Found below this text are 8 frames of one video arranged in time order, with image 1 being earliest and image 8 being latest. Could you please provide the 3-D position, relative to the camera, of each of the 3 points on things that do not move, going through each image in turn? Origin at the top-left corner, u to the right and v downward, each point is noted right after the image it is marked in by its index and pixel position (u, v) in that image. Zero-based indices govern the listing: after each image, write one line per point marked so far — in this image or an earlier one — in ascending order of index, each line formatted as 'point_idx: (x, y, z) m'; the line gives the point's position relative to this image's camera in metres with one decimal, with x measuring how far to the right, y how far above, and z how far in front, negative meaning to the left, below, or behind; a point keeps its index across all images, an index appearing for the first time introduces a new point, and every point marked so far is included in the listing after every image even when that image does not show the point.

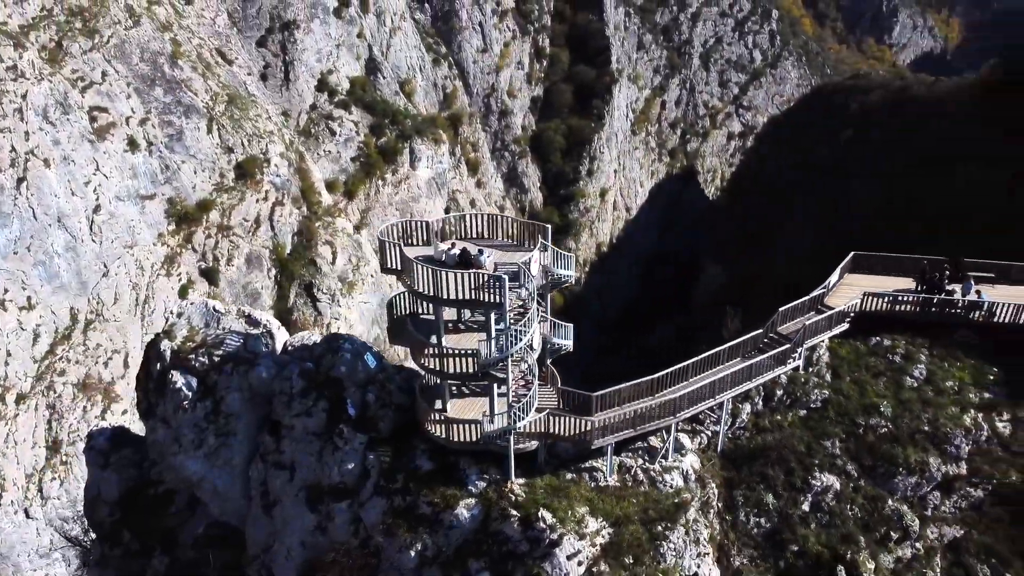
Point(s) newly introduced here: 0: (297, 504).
0: (-3.9, -3.9, +14.6) m
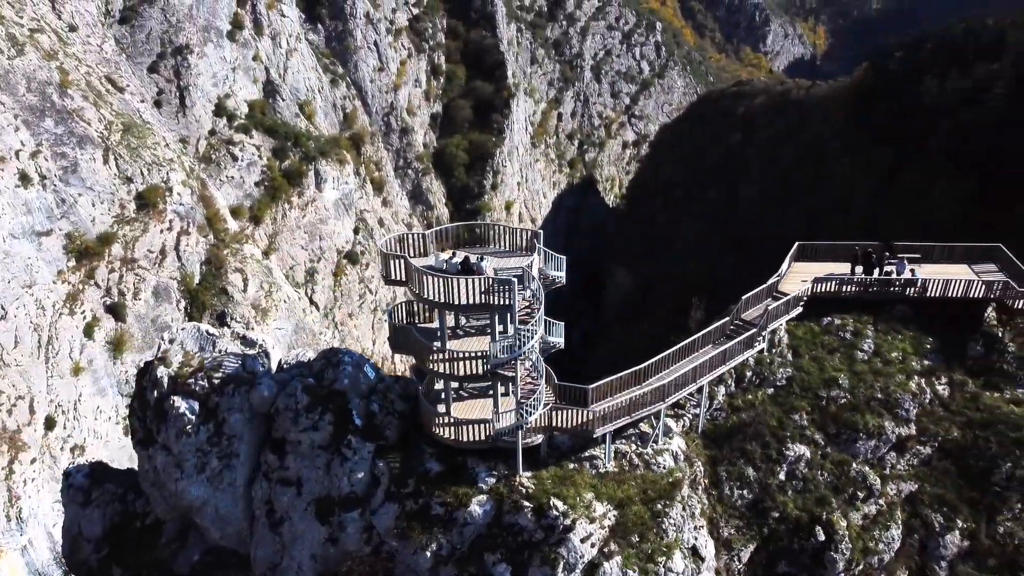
0: (-3.8, -4.2, +14.9) m
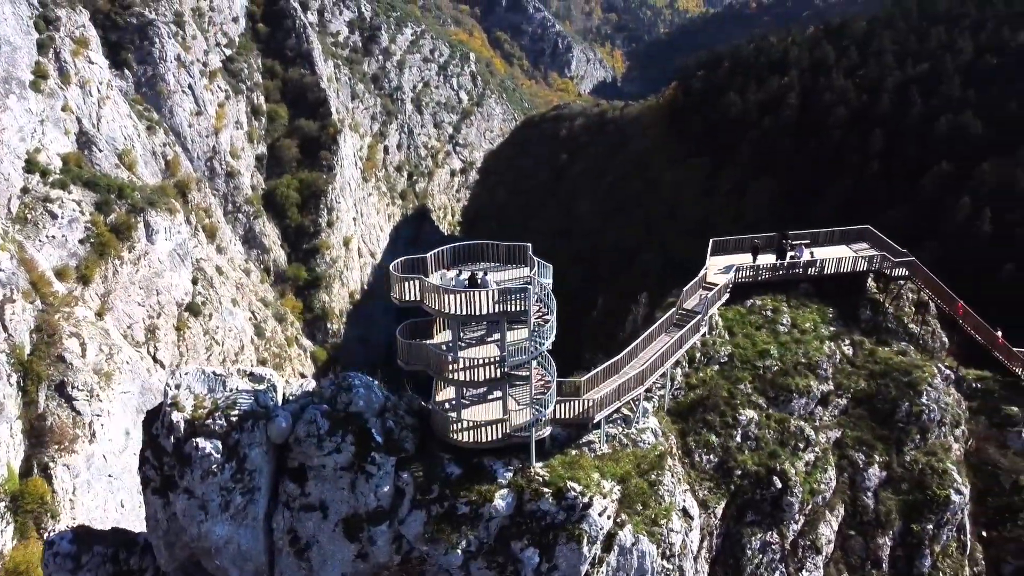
0: (-3.4, -4.8, +15.5) m
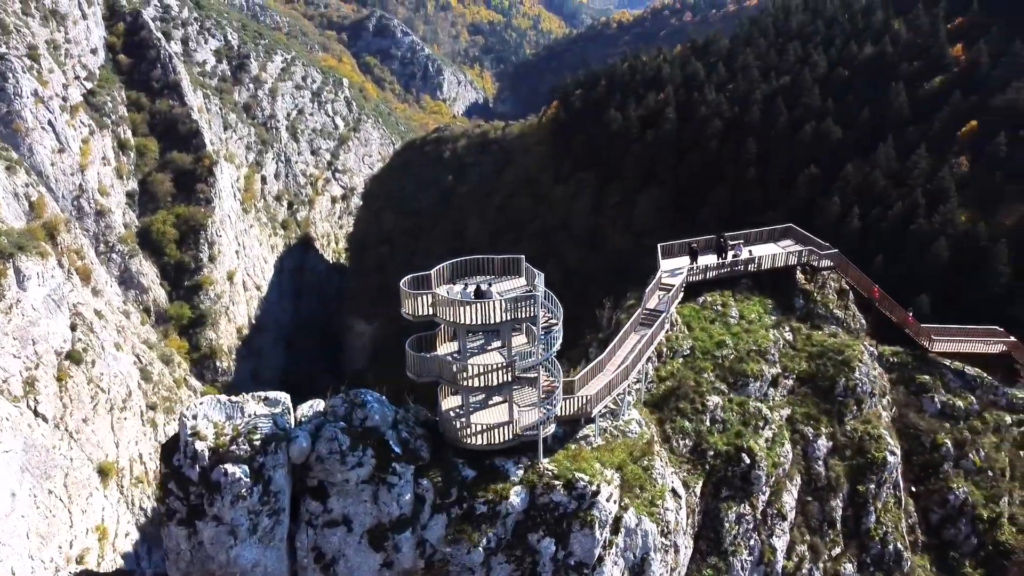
0: (-3.0, -5.2, +16.1) m
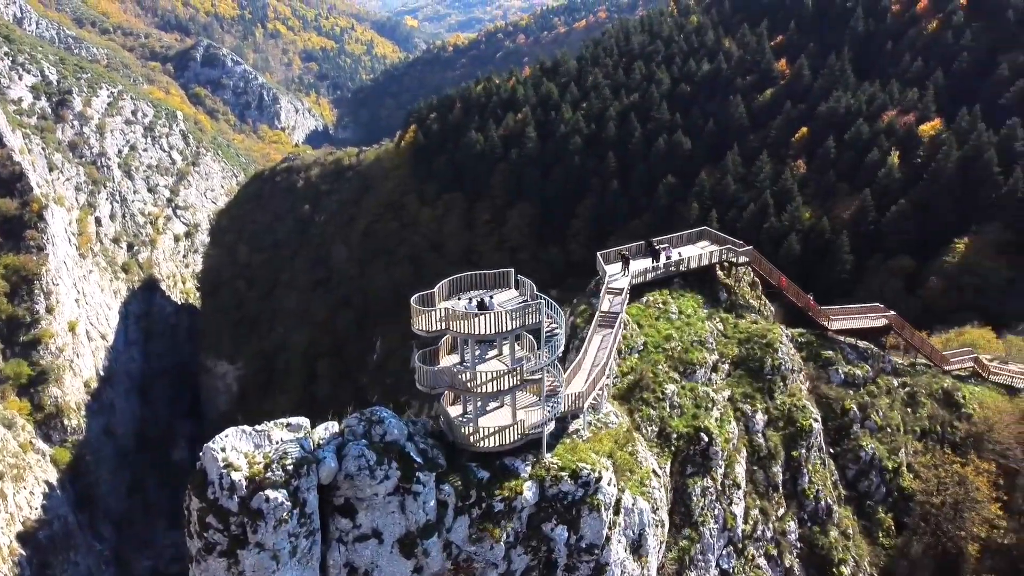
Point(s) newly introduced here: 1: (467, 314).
0: (-2.4, -5.6, +16.9) m
1: (-1.0, -0.6, +16.9) m
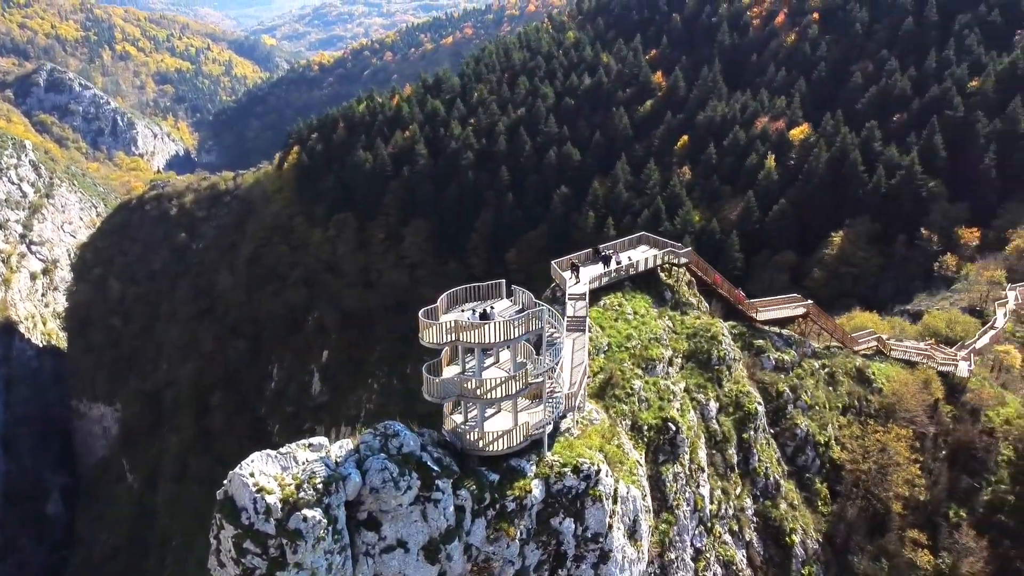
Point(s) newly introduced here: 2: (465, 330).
0: (-2.0, -6.0, +17.5) m
1: (-0.9, -0.9, +17.8) m
2: (-1.0, -0.9, +18.0) m
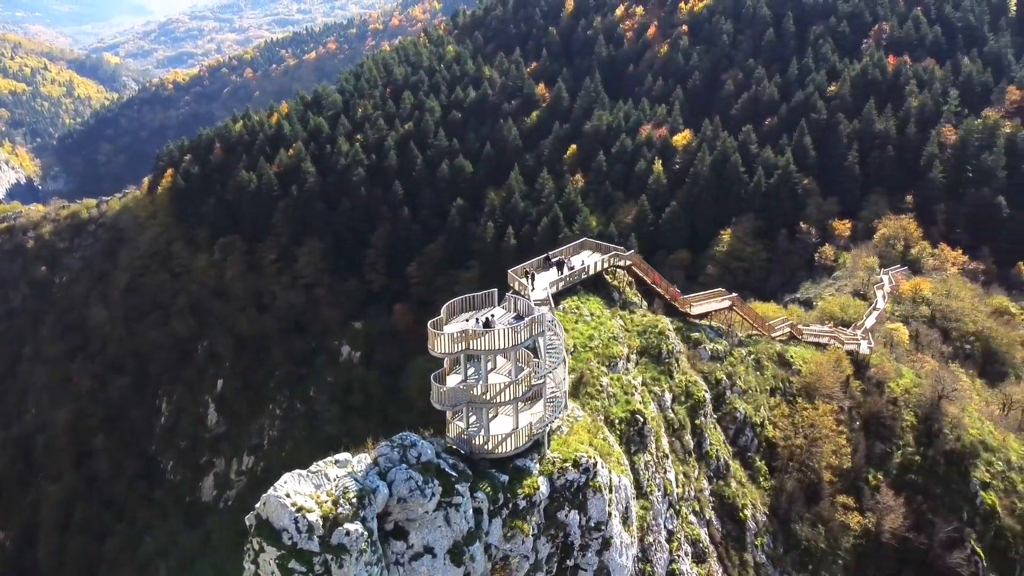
0: (-1.4, -6.3, +18.1) m
1: (-0.7, -1.1, +18.6) m
2: (-0.9, -1.2, +18.8) m
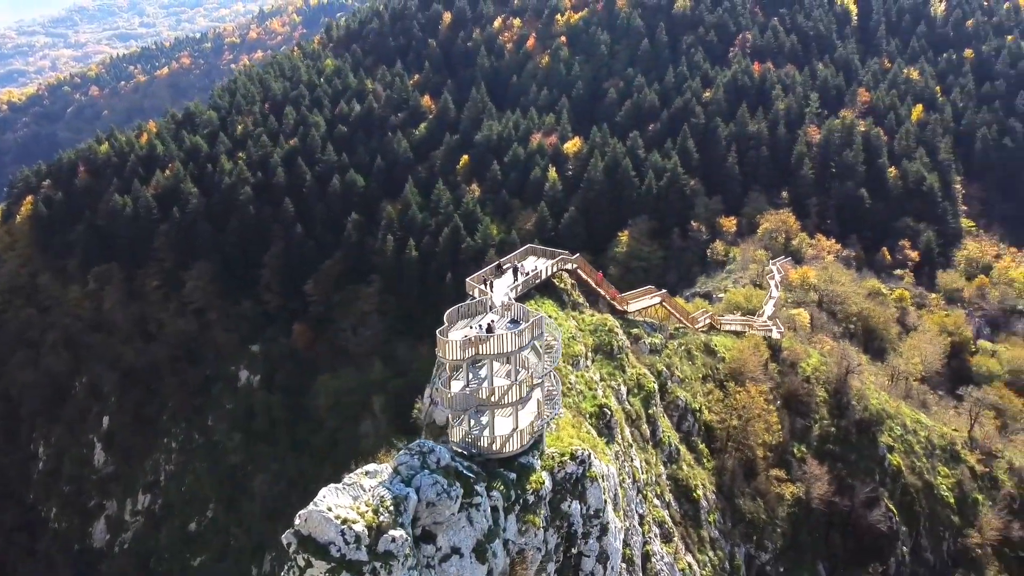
0: (-0.8, -6.4, +18.7) m
1: (-0.6, -1.2, +19.4) m
2: (-0.7, -1.4, +19.6) m
